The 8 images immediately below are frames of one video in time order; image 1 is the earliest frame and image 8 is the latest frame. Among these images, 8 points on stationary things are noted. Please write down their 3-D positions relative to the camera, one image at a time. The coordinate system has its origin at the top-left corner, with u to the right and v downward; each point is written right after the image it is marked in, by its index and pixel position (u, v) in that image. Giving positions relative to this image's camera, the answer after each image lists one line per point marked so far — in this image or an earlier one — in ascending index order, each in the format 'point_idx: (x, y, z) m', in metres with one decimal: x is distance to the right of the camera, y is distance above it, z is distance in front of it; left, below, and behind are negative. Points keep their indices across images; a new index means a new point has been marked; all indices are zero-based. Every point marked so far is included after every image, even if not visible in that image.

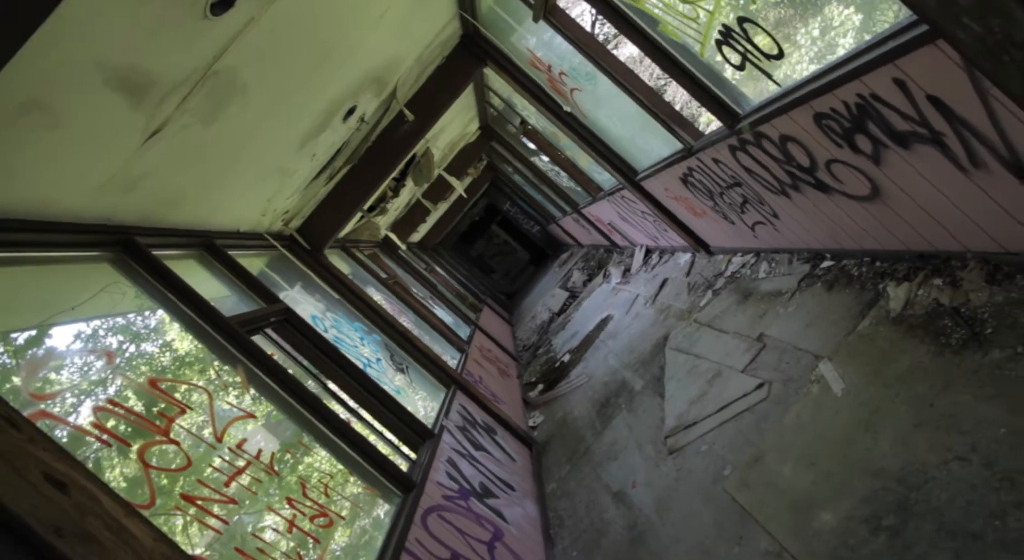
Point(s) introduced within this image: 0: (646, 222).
0: (+1.4, +0.6, +8.1) m
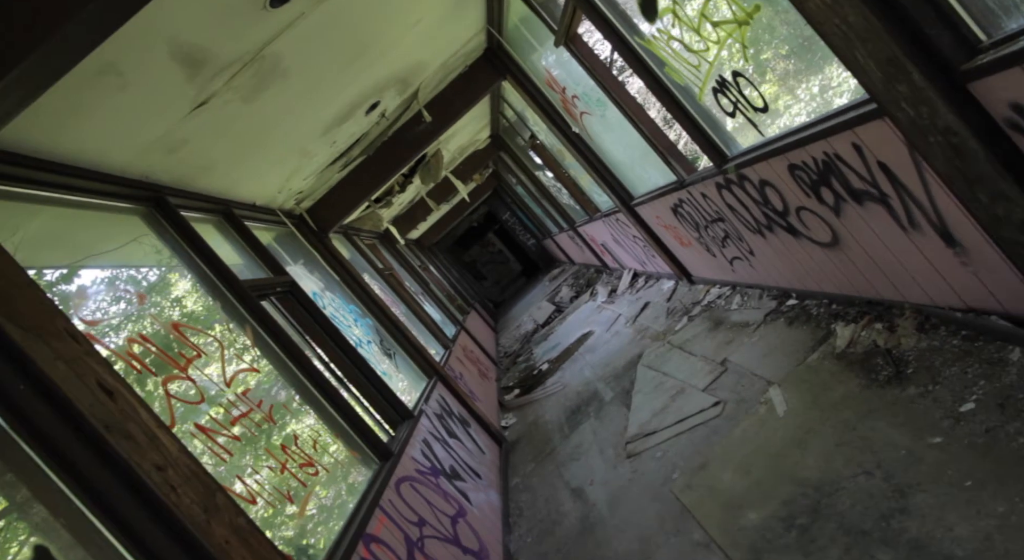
0: (+1.4, +0.4, +8.5) m
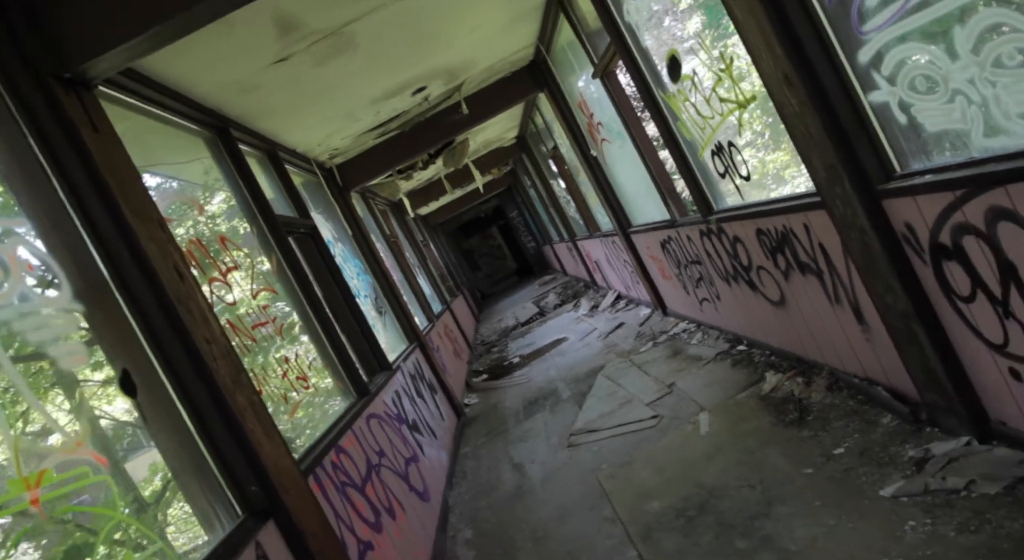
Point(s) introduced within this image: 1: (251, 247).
0: (+1.4, +0.1, +9.1) m
1: (-1.6, +0.2, +4.6) m
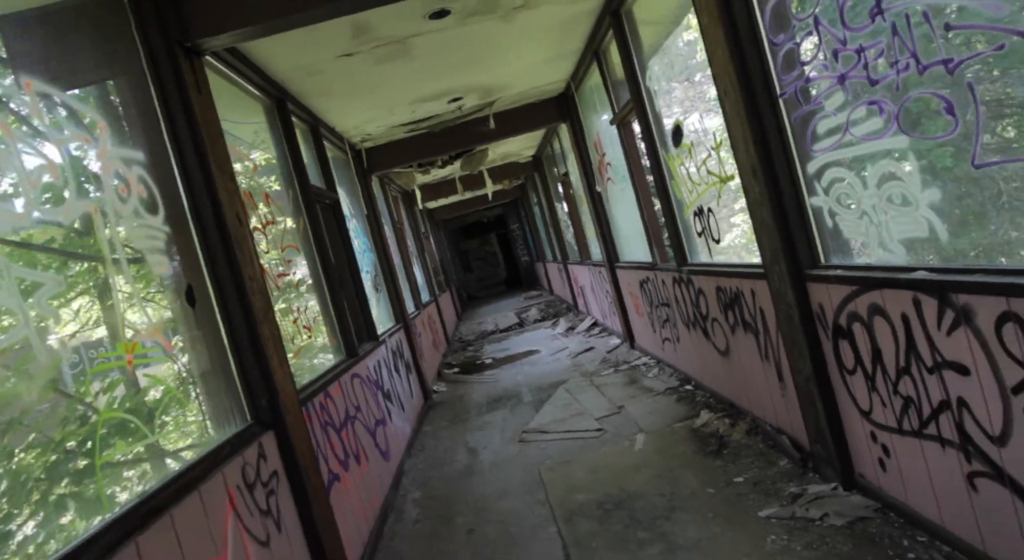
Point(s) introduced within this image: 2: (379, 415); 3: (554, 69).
0: (+1.2, -0.3, +9.8) m
1: (-1.6, +0.5, +5.2) m
2: (-1.0, -1.0, +5.8) m
3: (+0.4, +2.0, +7.0) m
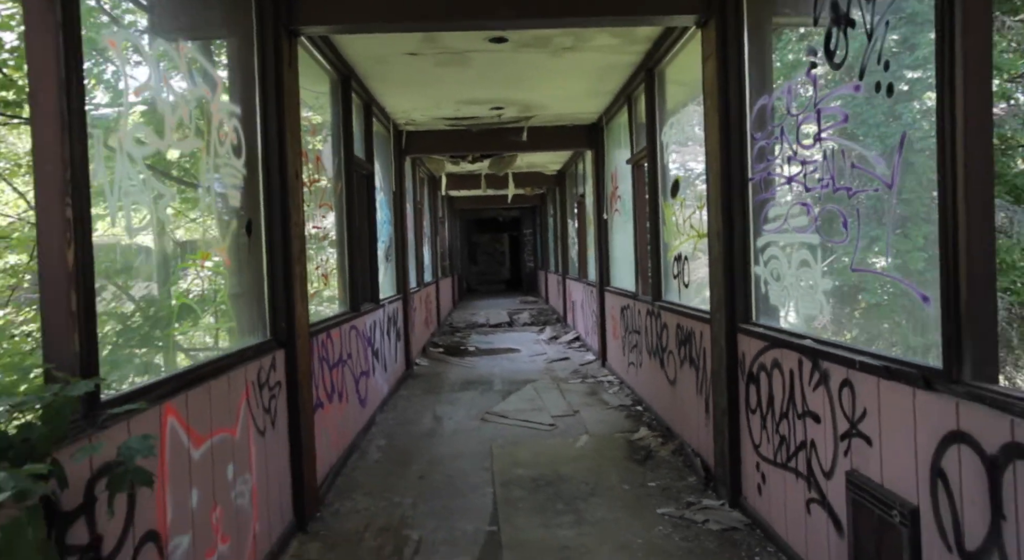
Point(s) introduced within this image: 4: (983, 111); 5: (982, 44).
0: (+1.1, -0.5, +10.6) m
1: (-1.5, +0.9, +6.0) m
2: (-1.3, -0.8, +6.5) m
3: (+0.8, +1.8, +7.8) m
4: (+1.4, +0.5, +2.2) m
5: (+1.3, +0.7, +2.2) m
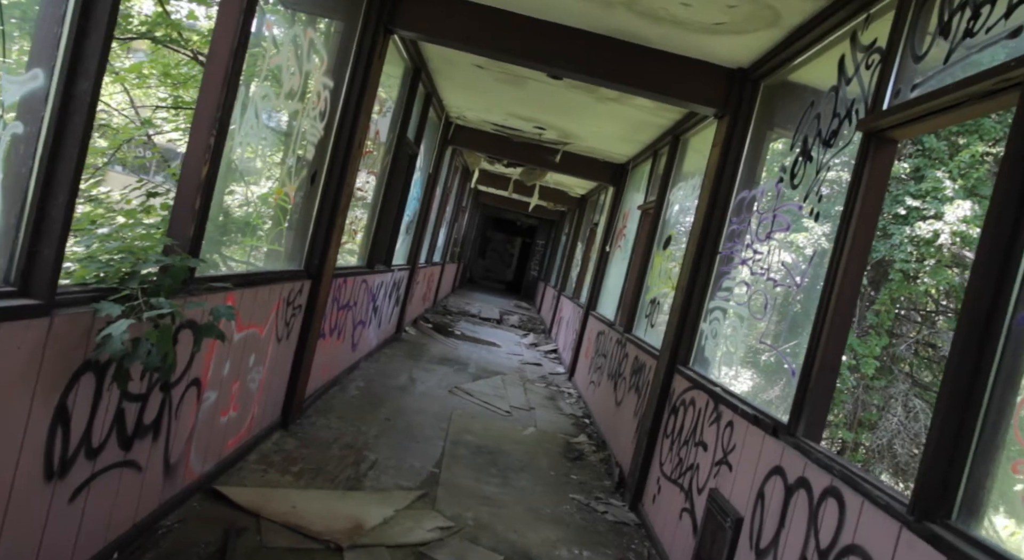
0: (+0.9, -0.8, +11.4) m
1: (-1.2, +1.3, +6.9) m
2: (-1.5, -0.4, +7.4) m
3: (+1.3, +1.5, +8.6) m
4: (+1.4, +0.1, +3.0) m
5: (+1.5, +0.3, +3.0) m
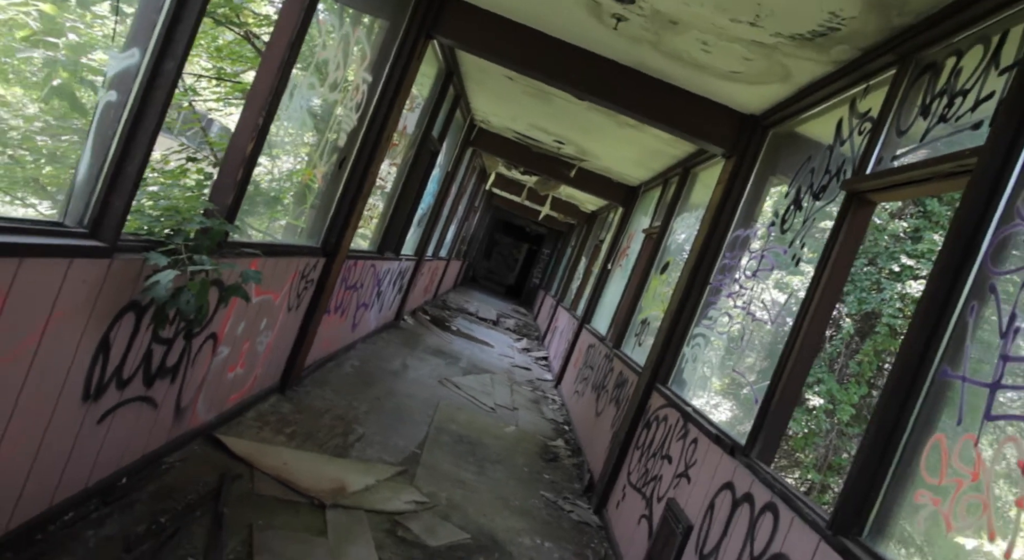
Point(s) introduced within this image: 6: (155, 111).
0: (+0.8, -1.0, +11.7) m
1: (-1.0, +1.4, +7.2) m
2: (-1.5, -0.2, +7.7) m
3: (+1.5, +1.3, +8.9) m
4: (+1.4, -0.1, +3.3) m
5: (+1.5, +0.1, +3.3) m
6: (-1.1, +0.5, +2.4) m
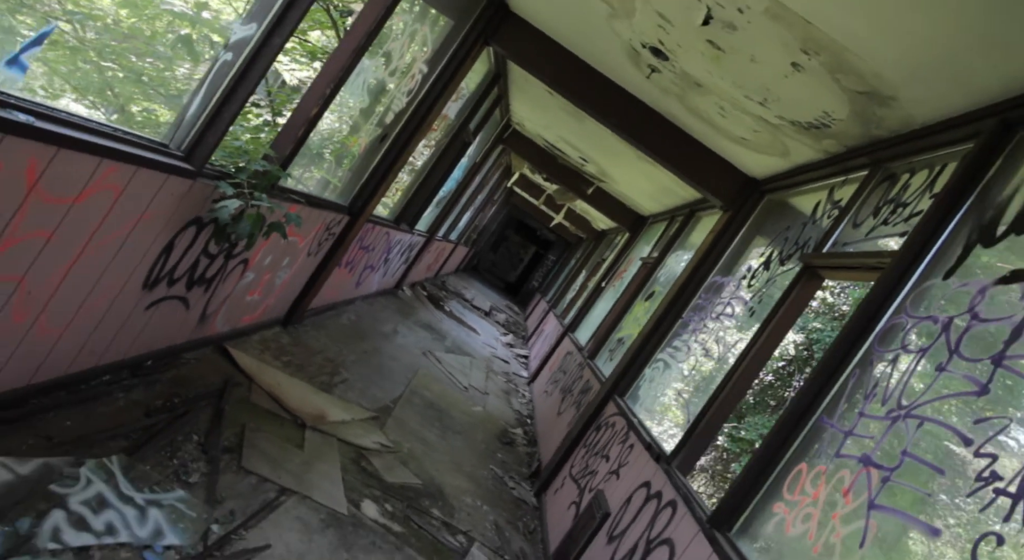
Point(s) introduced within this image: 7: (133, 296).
0: (+0.5, -1.1, +12.3) m
1: (-0.7, +1.6, +7.7) m
2: (-1.5, +0.2, +8.3) m
3: (+1.7, +1.0, +9.5) m
4: (+1.3, -0.4, +3.9) m
5: (+1.4, -0.2, +3.9) m
6: (-1.0, +0.8, +3.0) m
7: (-1.6, -0.1, +3.1) m
